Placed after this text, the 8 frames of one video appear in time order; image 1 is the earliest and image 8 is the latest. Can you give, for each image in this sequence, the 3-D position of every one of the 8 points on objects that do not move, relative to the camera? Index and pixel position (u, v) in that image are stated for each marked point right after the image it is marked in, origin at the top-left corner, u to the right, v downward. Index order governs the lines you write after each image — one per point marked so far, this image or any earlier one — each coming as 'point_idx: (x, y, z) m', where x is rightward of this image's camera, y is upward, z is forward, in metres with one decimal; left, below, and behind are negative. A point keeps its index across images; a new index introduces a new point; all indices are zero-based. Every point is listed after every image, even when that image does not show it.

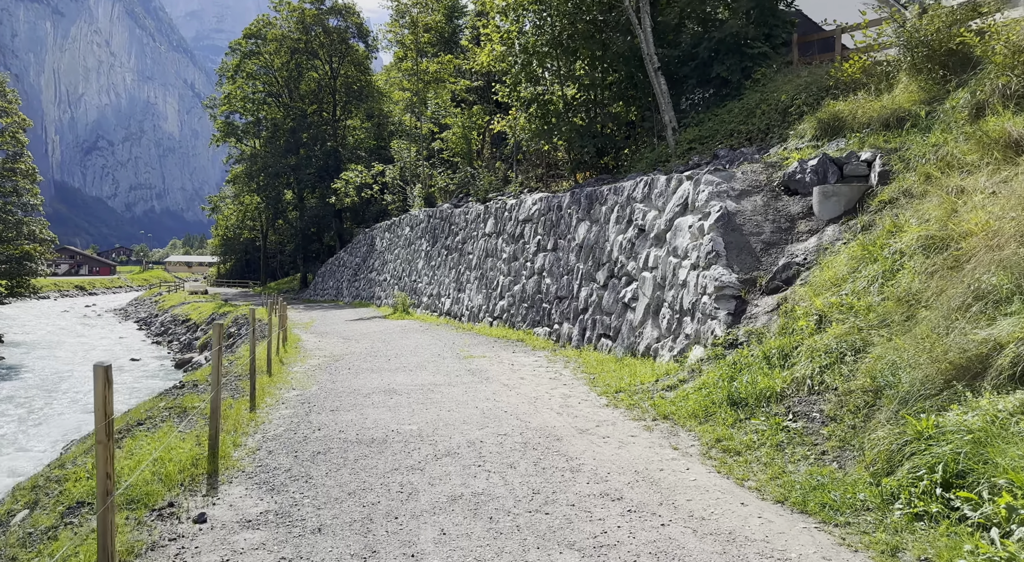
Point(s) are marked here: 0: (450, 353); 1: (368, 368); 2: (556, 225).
0: (-1.3, -1.5, +17.2) m
1: (-2.6, -1.6, +15.0) m
2: (+0.9, +1.3, +19.1) m
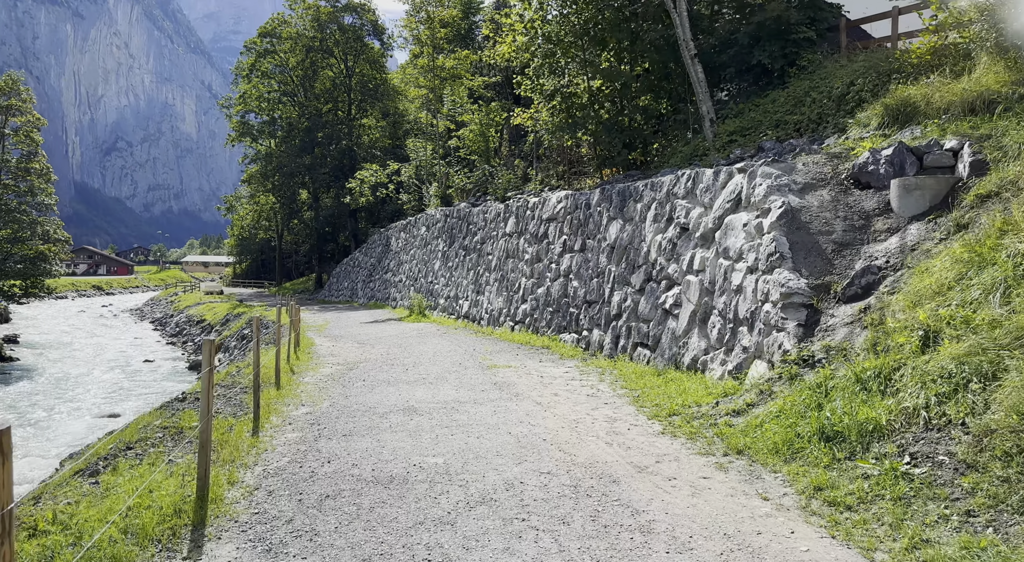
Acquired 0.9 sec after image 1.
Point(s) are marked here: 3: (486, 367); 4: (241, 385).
0: (-0.8, -1.5, +16.0) m
1: (-2.2, -1.7, +13.9) m
2: (+1.5, +1.2, +17.9) m
3: (-0.4, -1.5, +14.4) m
4: (-4.6, -1.9, +13.9) m
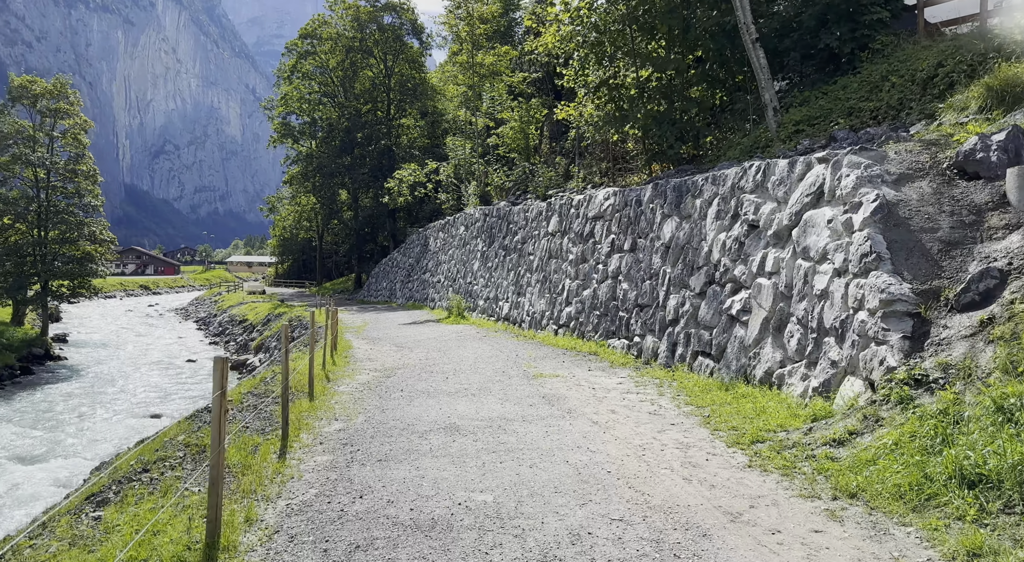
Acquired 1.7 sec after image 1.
0: (+0.1, -1.6, +15.0) m
1: (-1.4, -1.7, +12.9) m
2: (+2.4, +1.2, +16.8) m
3: (+0.3, -1.6, +13.3) m
4: (-3.8, -1.9, +13.0) m
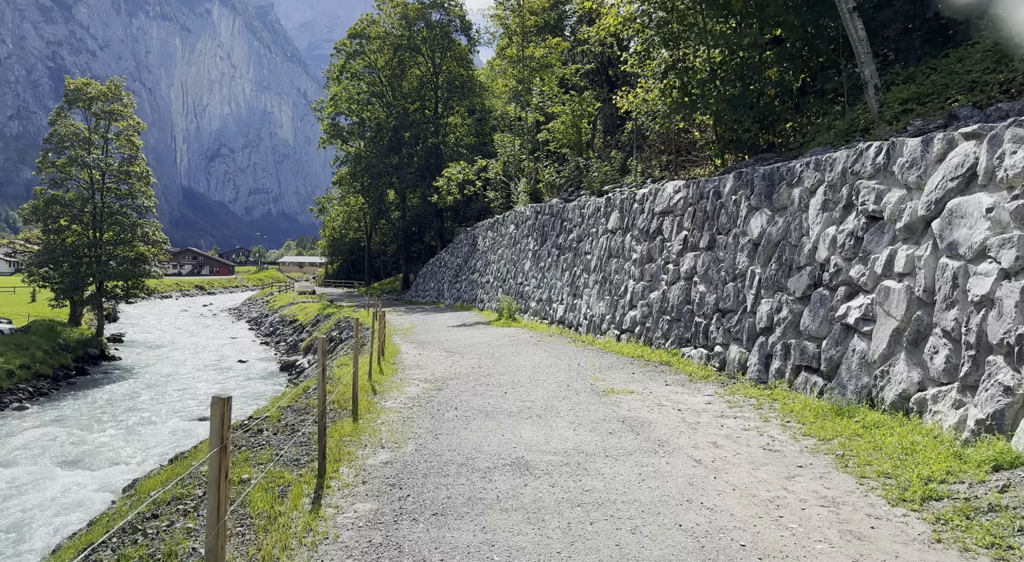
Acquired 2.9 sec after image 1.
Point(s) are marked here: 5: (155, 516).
0: (+1.1, -1.6, +13.3) m
1: (-0.5, -1.7, +11.4) m
2: (+3.6, +1.2, +15.0) m
3: (+1.3, -1.6, +11.7) m
4: (-2.9, -2.0, +11.6) m
5: (-3.4, -2.2, +8.0) m
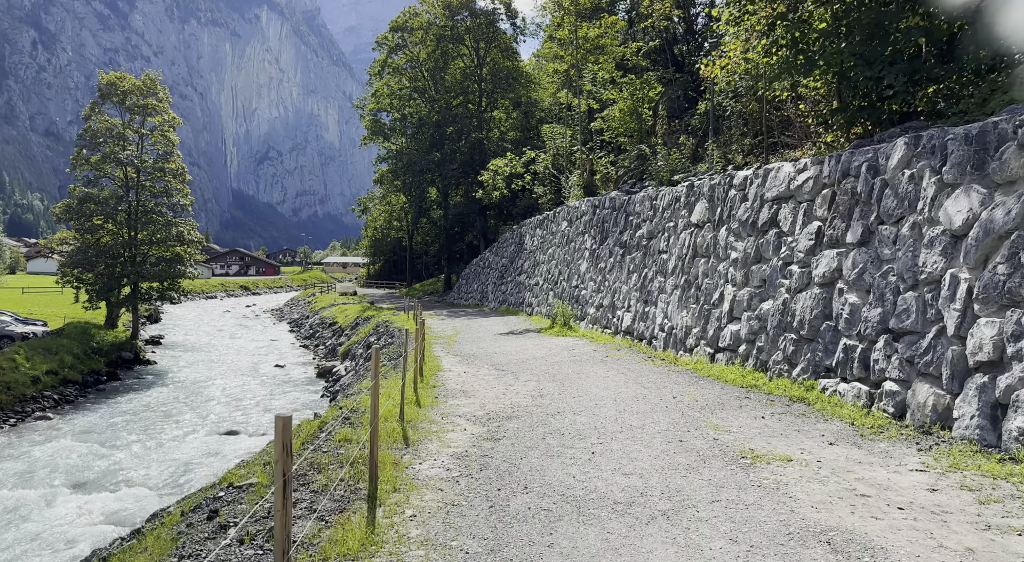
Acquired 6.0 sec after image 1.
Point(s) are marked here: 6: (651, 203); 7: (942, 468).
0: (+2.1, -1.7, +9.5) m
1: (+0.4, -1.8, +7.5) m
2: (+4.6, +1.1, +11.0) m
3: (+2.2, -1.7, +7.8) m
4: (-2.0, -2.0, +7.9) m
5: (-2.7, -2.3, +4.4) m
6: (+3.4, +1.9, +19.8) m
7: (+3.9, -1.7, +7.6) m
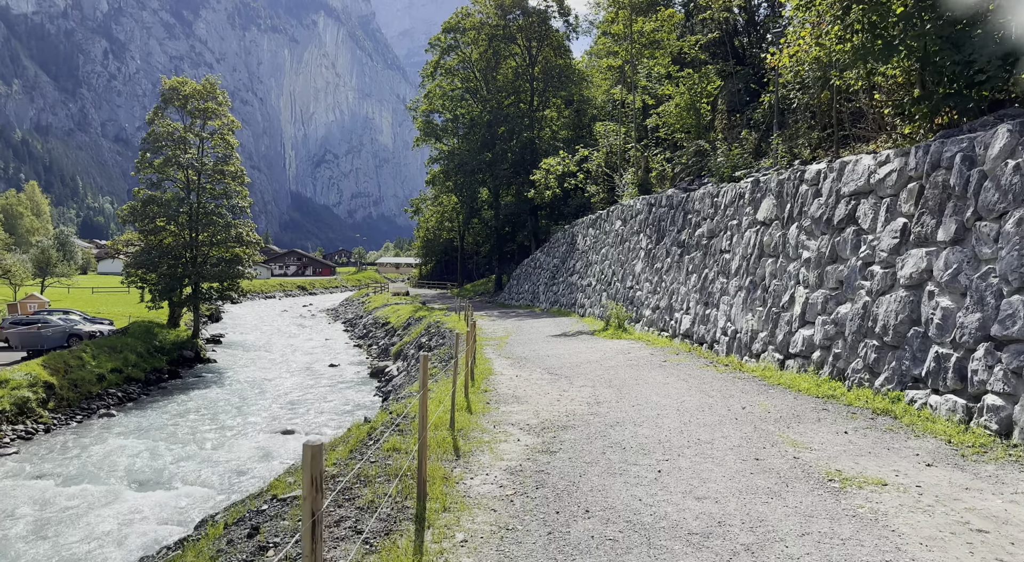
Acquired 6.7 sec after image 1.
0: (+2.7, -1.7, +8.6) m
1: (+0.9, -1.9, +6.8) m
2: (+5.3, +1.0, +10.0) m
3: (+2.7, -1.7, +6.9) m
4: (-1.4, -2.1, +7.3) m
5: (-2.4, -2.3, +3.8) m
6: (+4.7, +1.9, +18.9) m
7: (+4.4, -1.7, +6.6) m
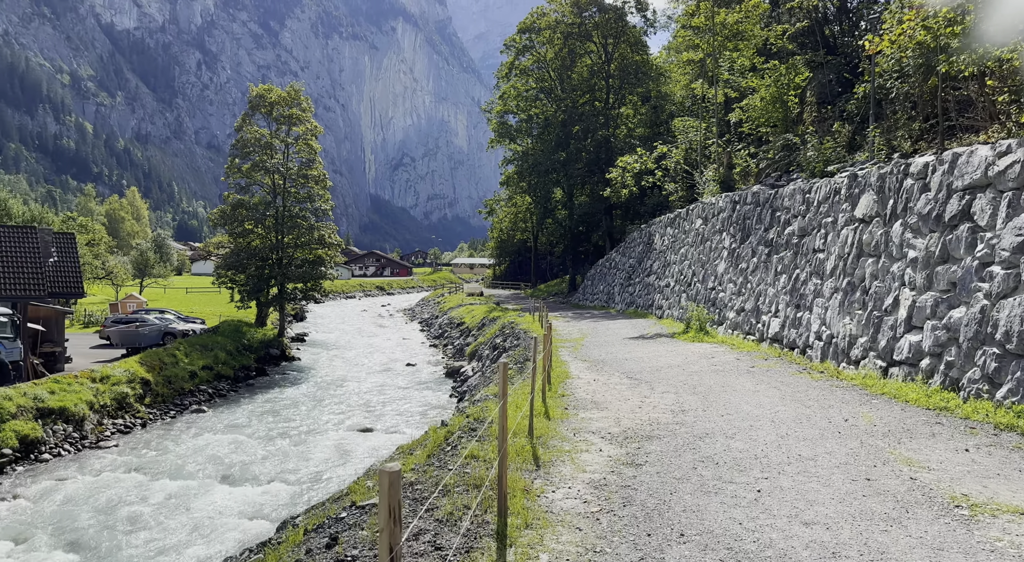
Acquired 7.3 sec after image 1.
0: (+3.5, -1.7, +7.8) m
1: (+1.6, -1.9, +6.2) m
2: (+6.3, +1.0, +9.0) m
3: (+3.4, -1.7, +6.1) m
4: (-0.7, -2.1, +6.9) m
5: (-2.0, -2.3, +3.5) m
6: (+6.4, +1.9, +17.9) m
7: (+5.0, -1.7, +5.7) m
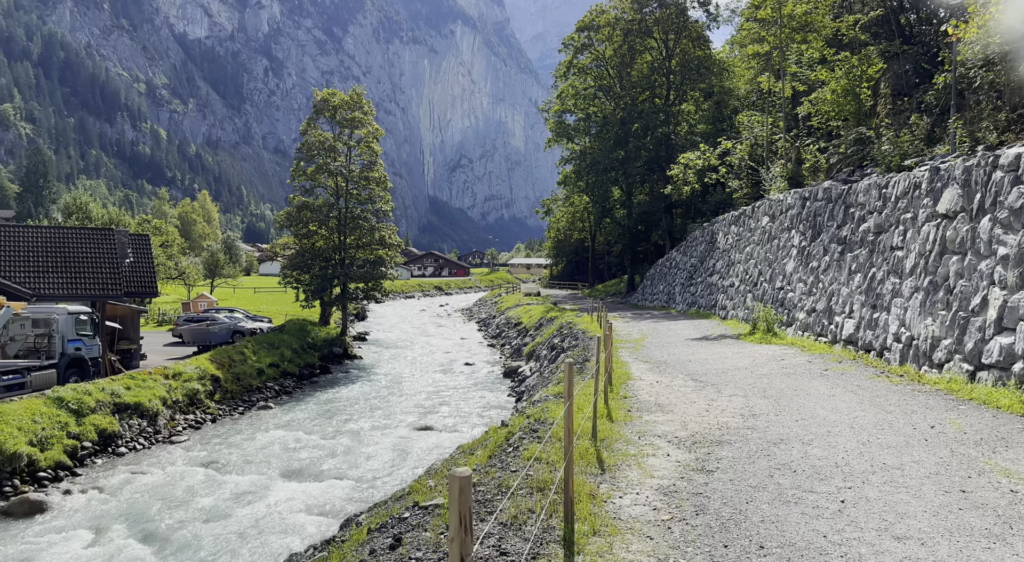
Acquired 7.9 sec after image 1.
0: (+4.1, -1.7, +7.3) m
1: (+2.0, -1.8, +5.8) m
2: (+6.9, +1.0, +8.2) m
3: (+3.8, -1.7, +5.6) m
4: (-0.2, -2.0, +6.7) m
5: (-1.7, -2.2, +3.3) m
6: (+7.7, +1.9, +17.1) m
7: (+5.5, -1.7, +5.0) m
